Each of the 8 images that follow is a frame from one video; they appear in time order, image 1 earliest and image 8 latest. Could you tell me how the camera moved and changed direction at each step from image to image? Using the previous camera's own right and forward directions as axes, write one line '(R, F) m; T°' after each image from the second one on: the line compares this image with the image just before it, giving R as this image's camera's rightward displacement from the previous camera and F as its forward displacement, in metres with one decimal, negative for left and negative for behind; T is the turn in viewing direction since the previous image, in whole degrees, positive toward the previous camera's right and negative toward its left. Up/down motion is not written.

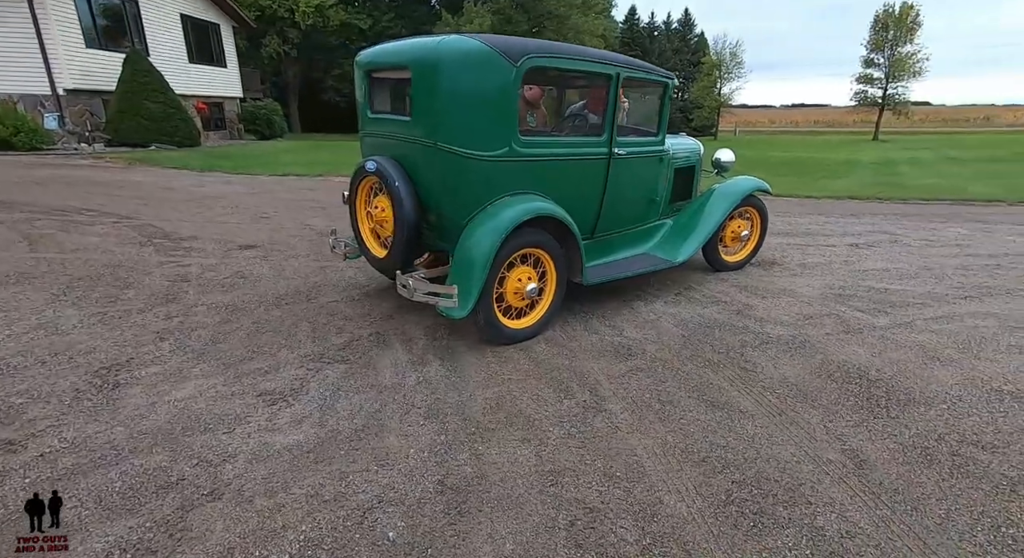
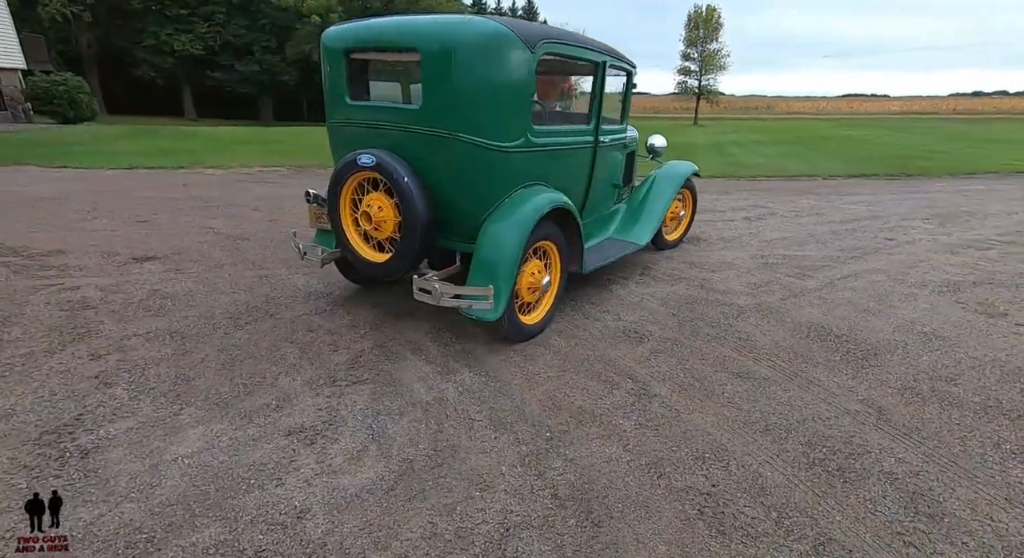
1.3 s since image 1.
(-1.0, +0.3) m; +15°
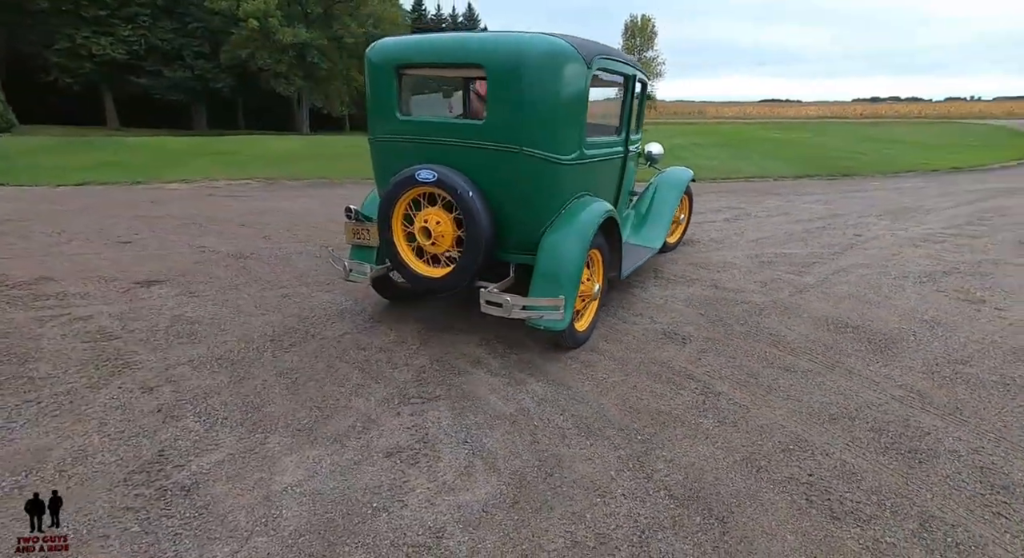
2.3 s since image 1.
(-0.7, 0.0) m; +6°
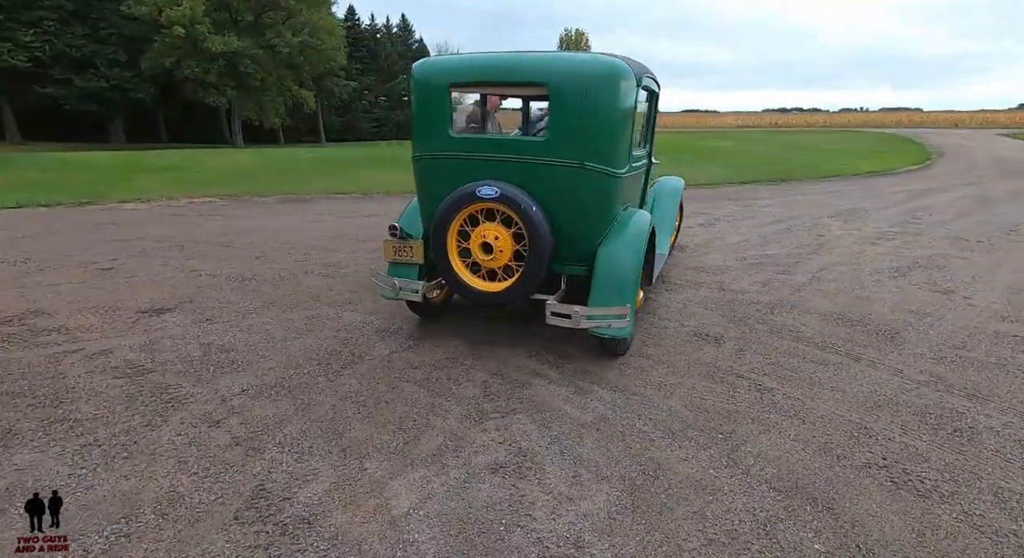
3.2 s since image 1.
(-0.8, 0.0) m; +6°
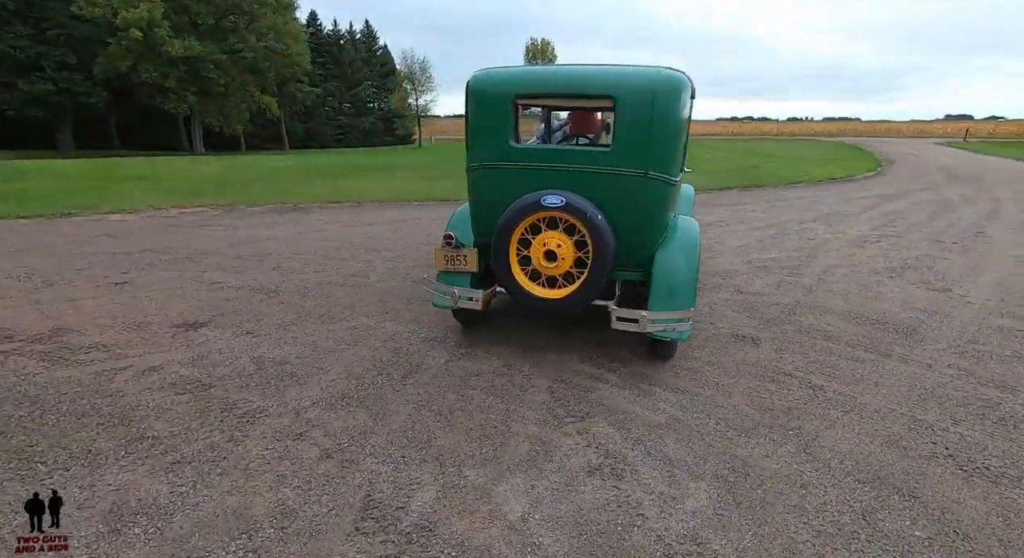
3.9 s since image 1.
(-0.6, 0.0) m; +3°
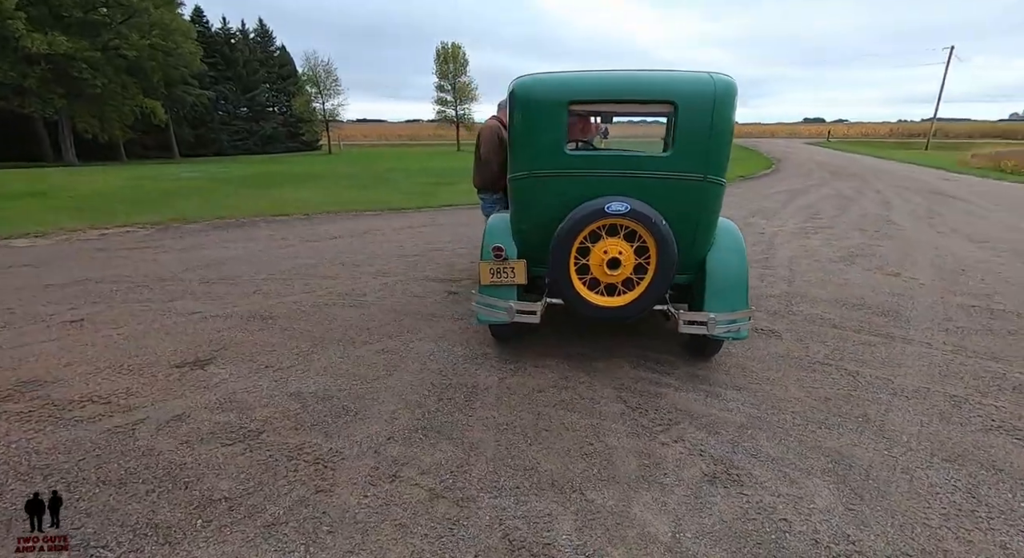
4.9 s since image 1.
(-0.9, +0.2) m; +9°
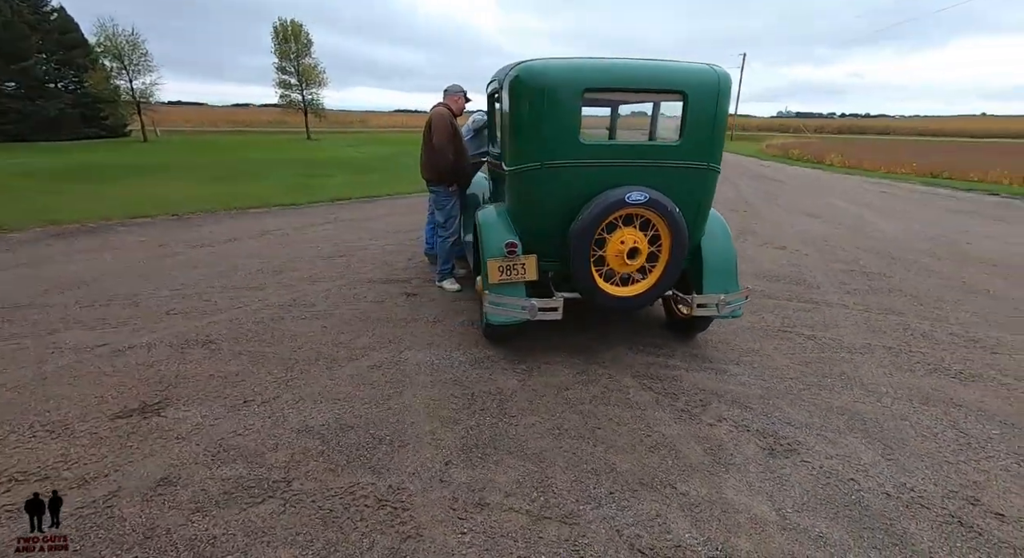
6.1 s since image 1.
(-1.0, +0.3) m; +15°
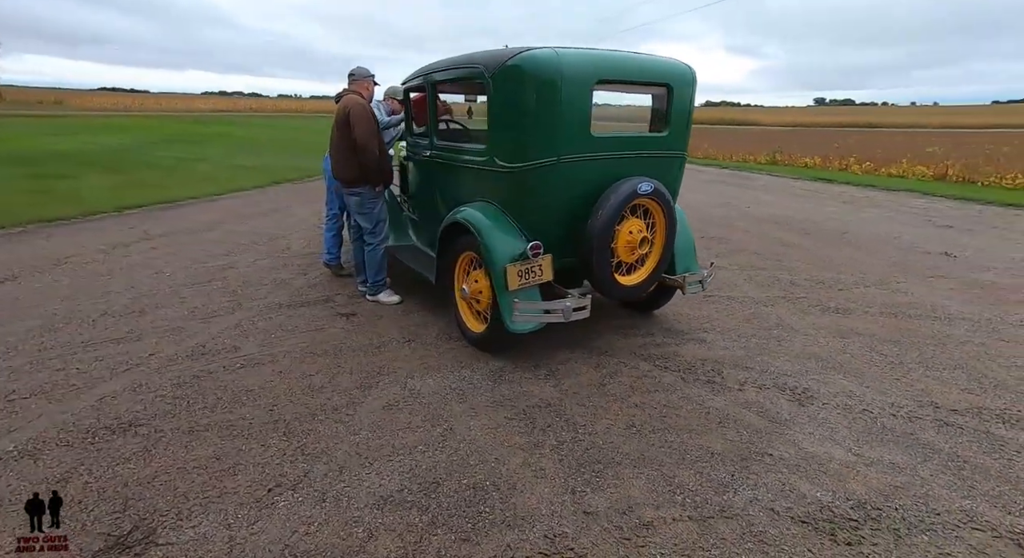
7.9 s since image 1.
(-1.3, +0.5) m; +23°
